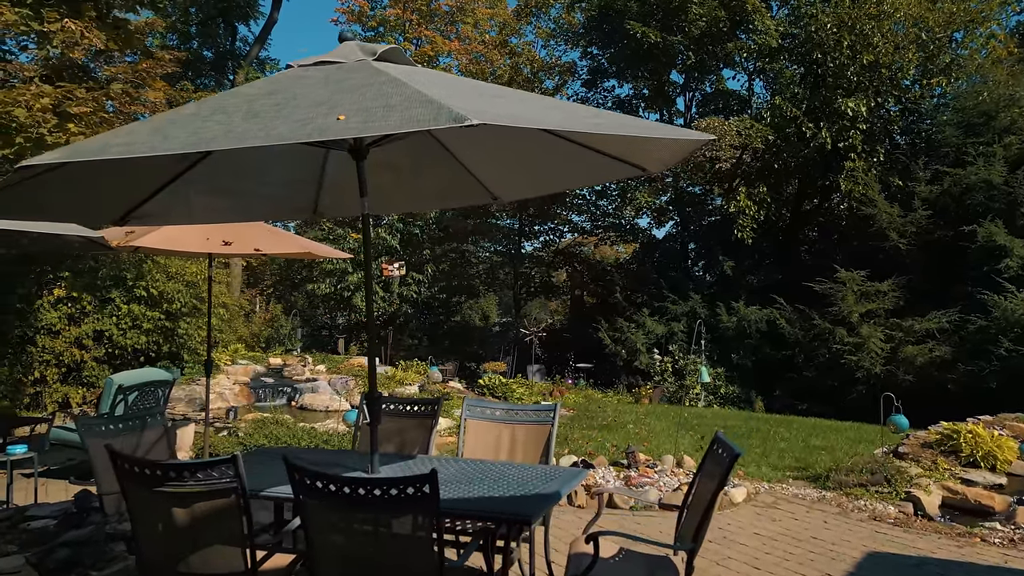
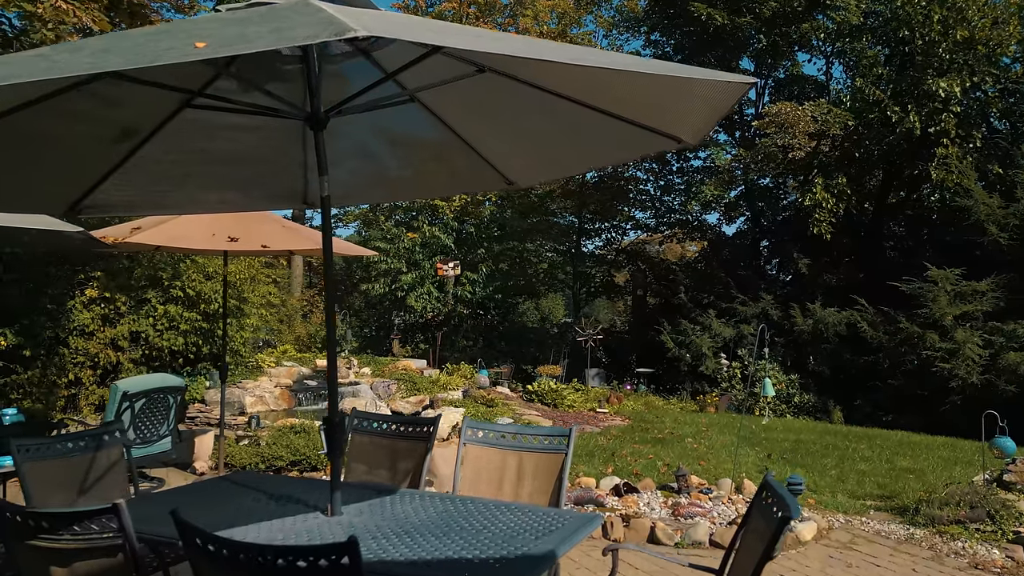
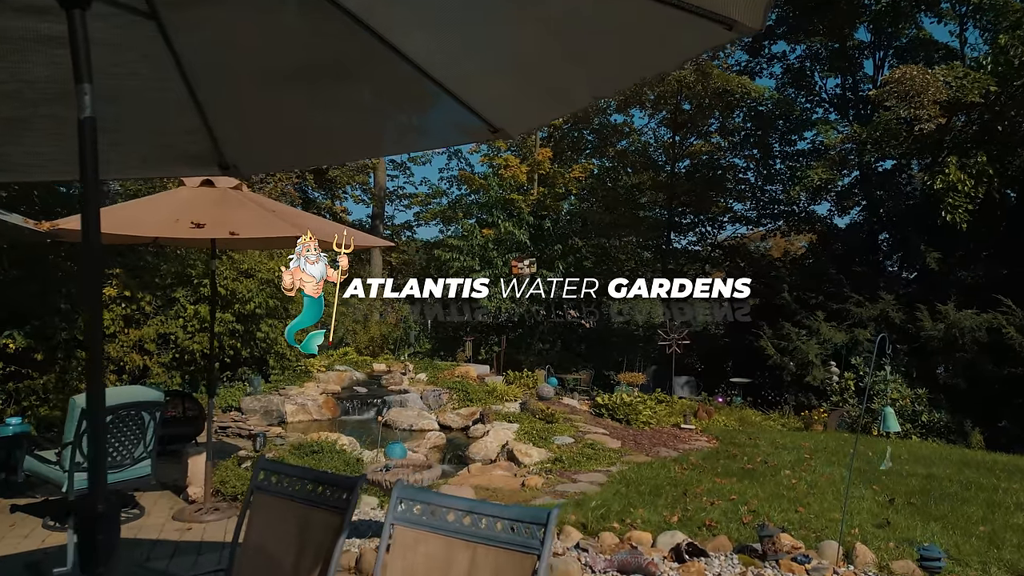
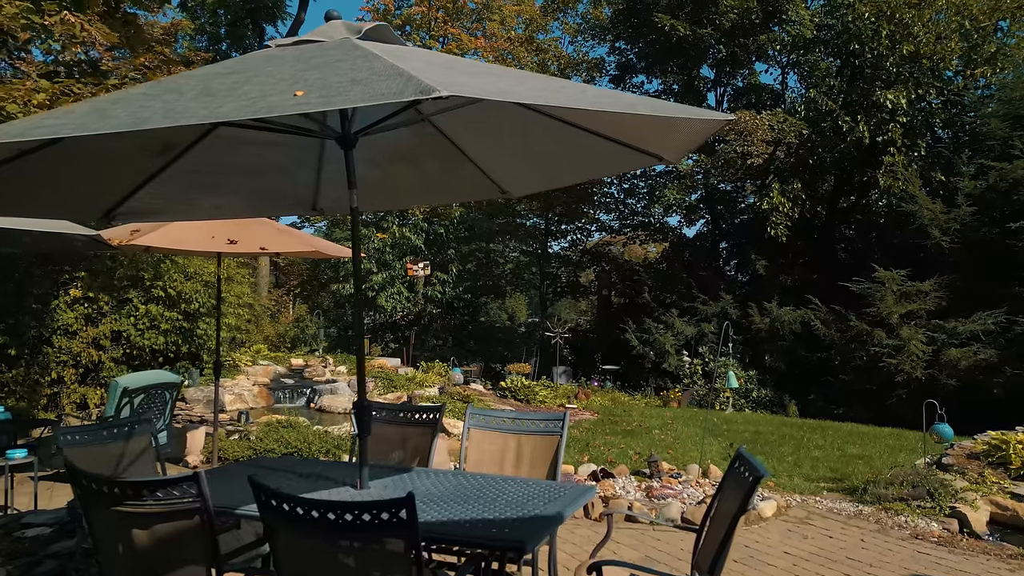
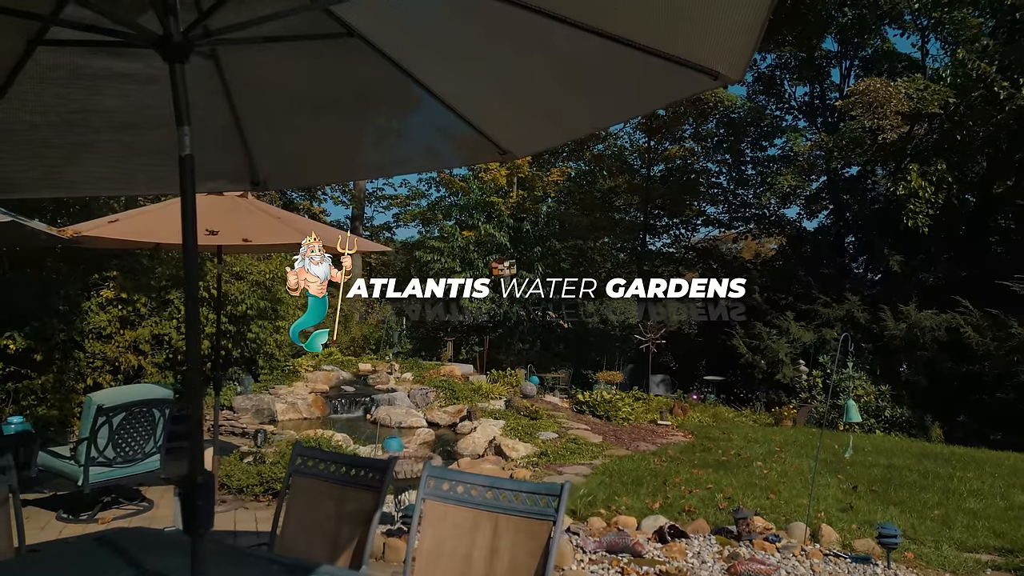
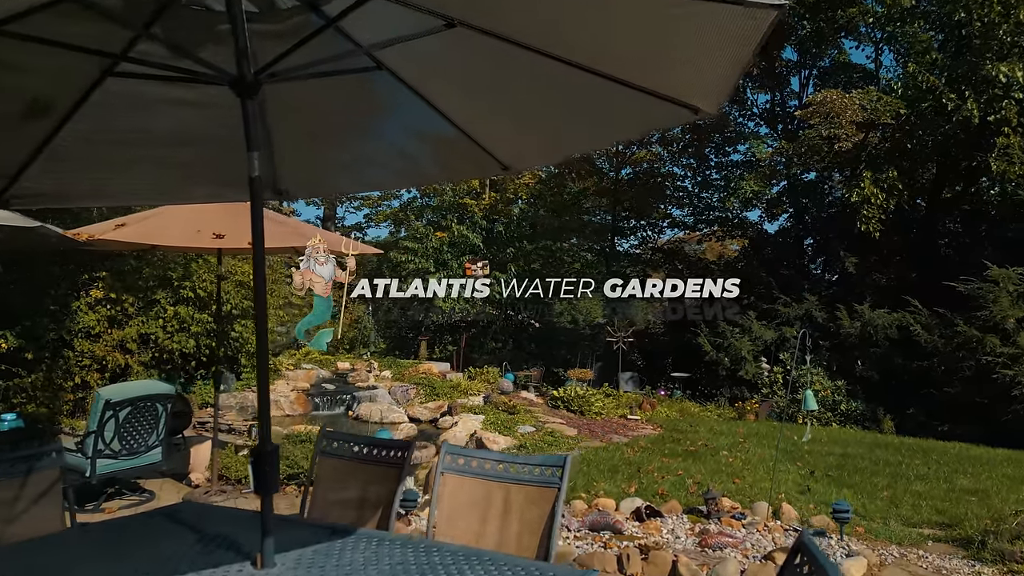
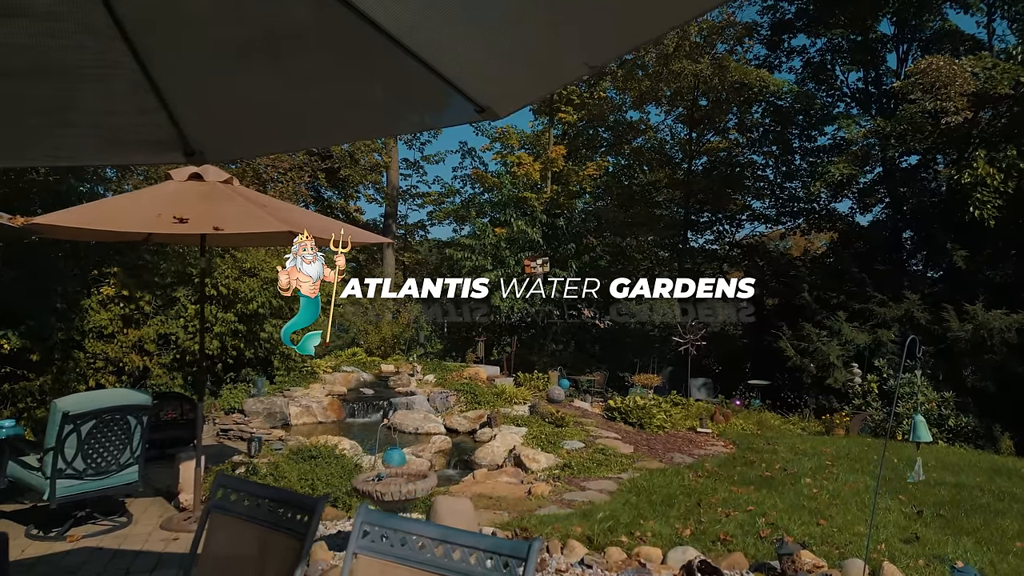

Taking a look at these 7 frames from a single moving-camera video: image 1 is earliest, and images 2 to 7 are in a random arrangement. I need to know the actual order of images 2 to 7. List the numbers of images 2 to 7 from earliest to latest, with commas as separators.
4, 2, 6, 5, 3, 7
